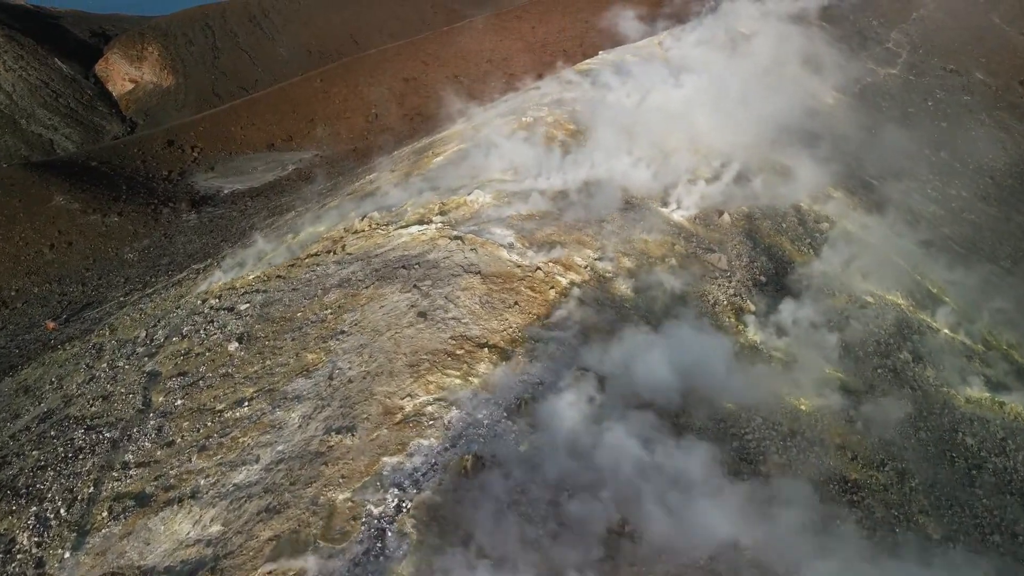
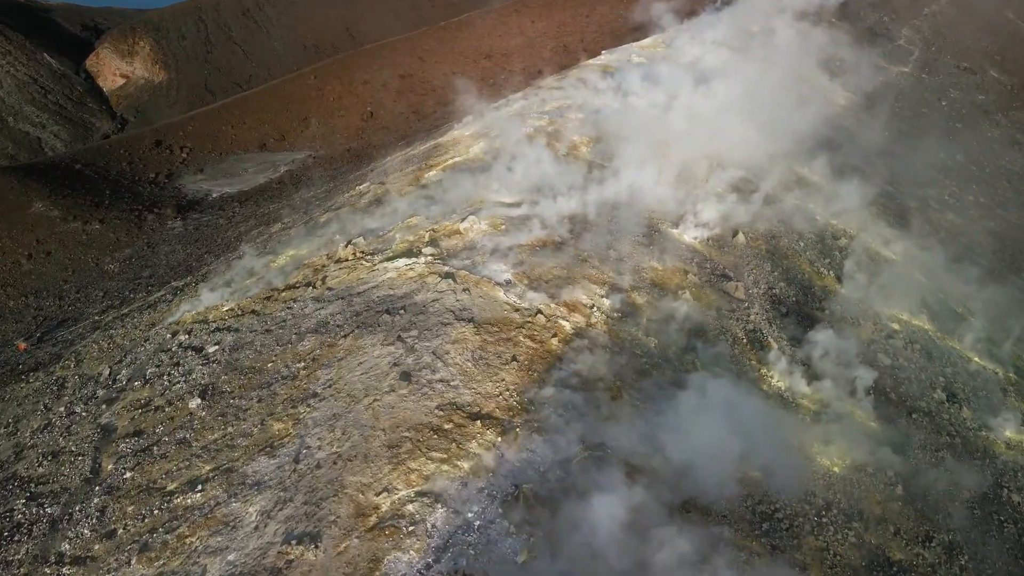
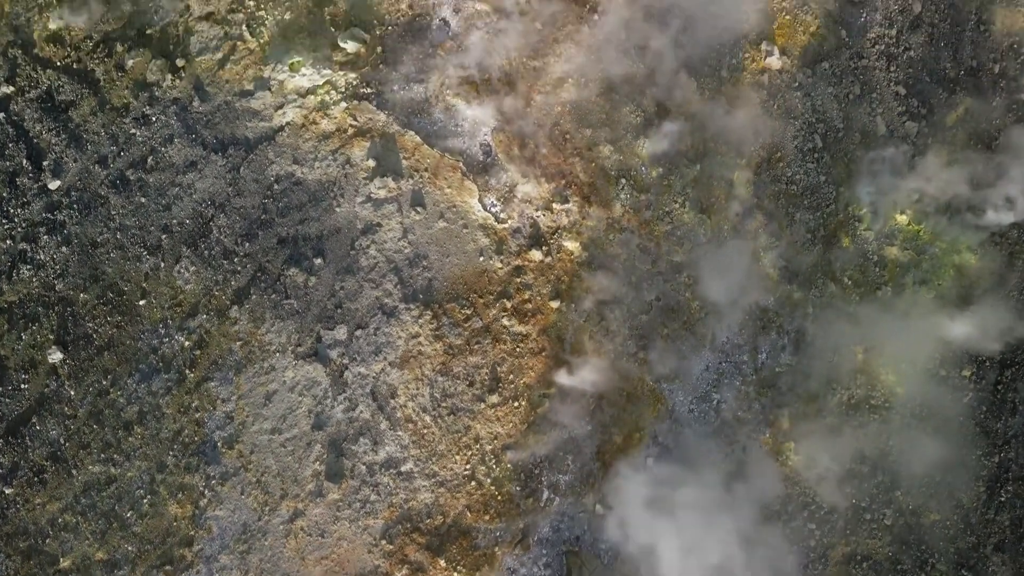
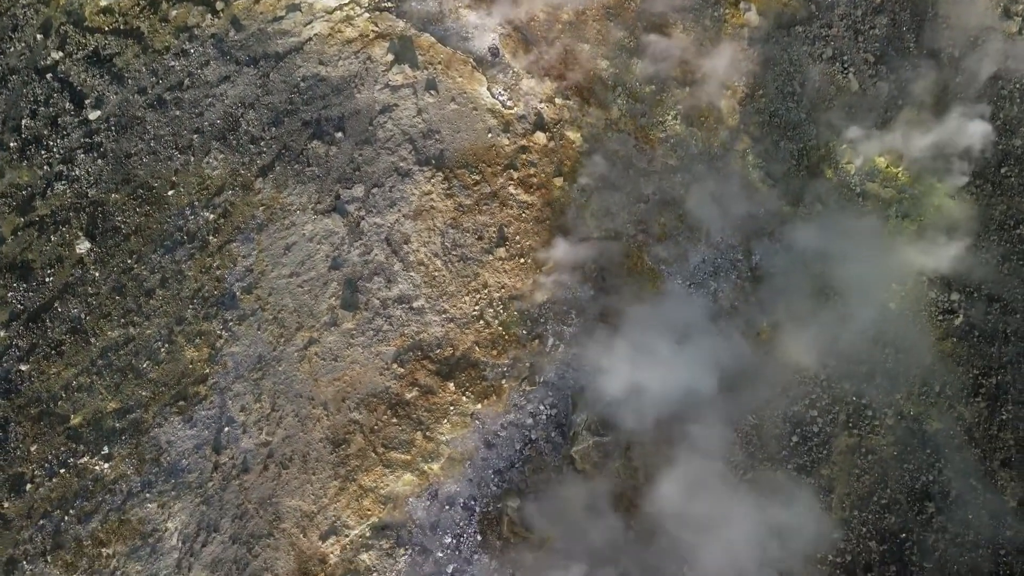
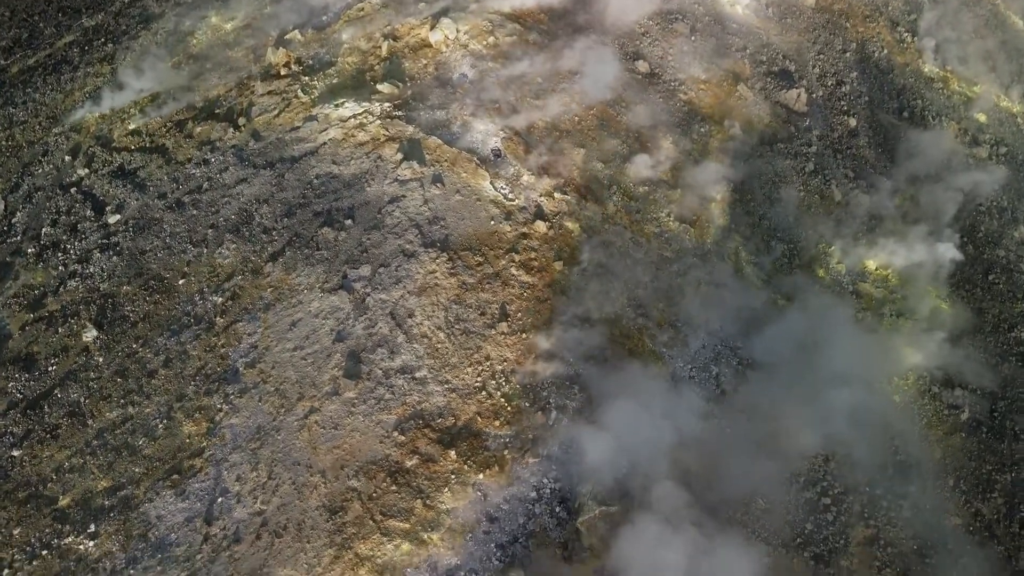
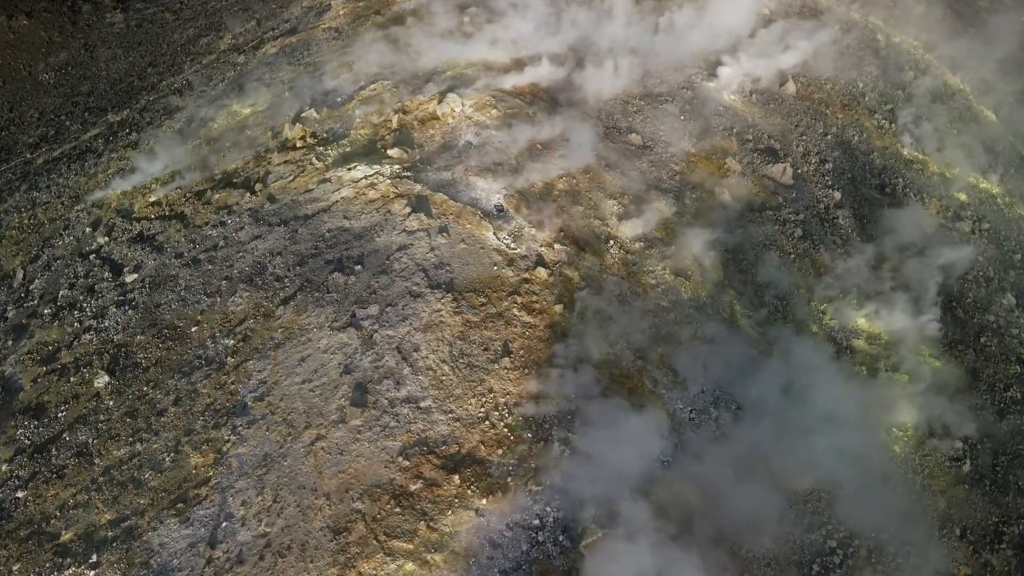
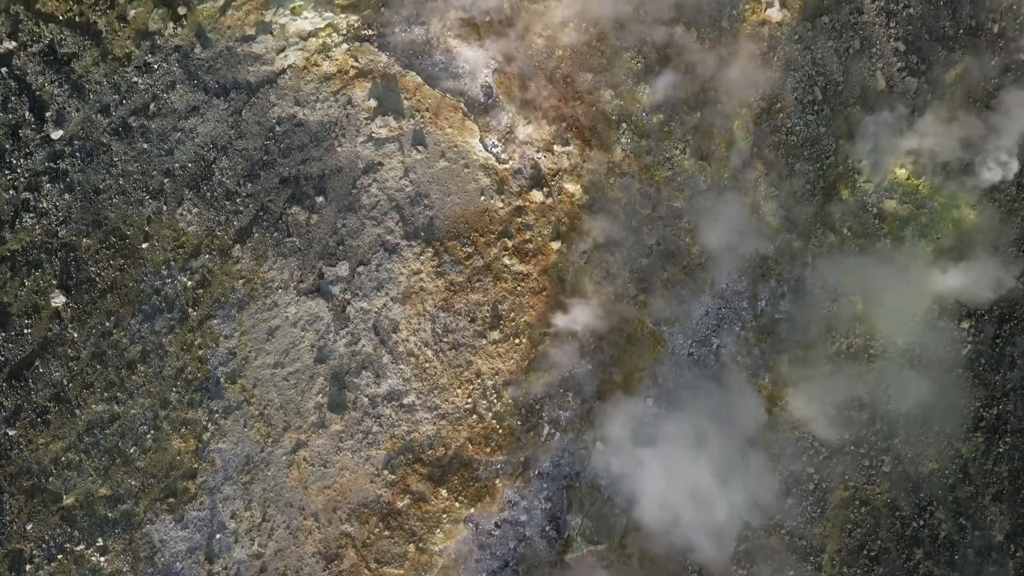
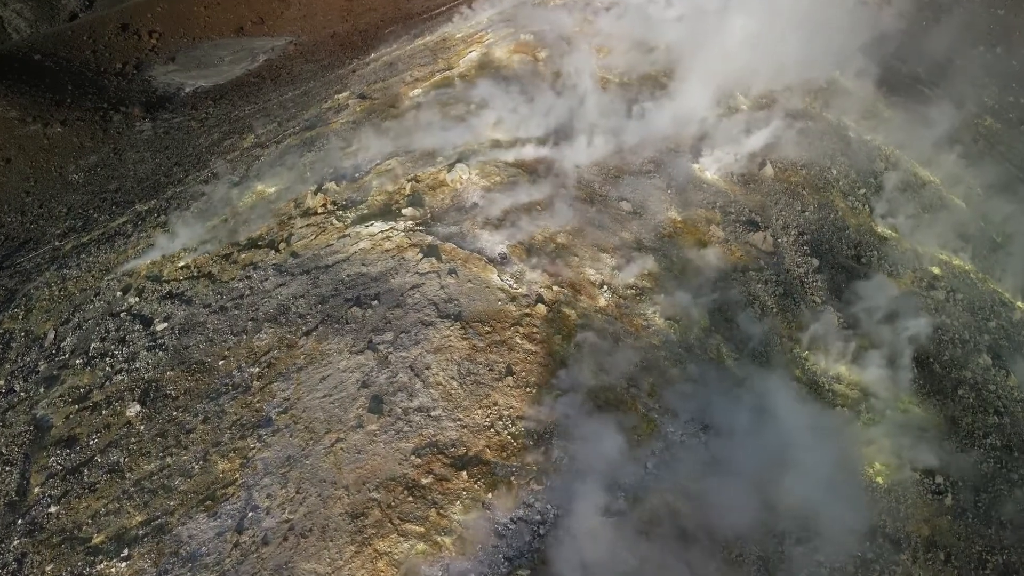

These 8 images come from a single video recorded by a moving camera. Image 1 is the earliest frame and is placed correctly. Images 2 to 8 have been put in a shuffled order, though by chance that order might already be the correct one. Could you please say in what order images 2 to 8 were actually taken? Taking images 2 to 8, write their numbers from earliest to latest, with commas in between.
2, 8, 6, 5, 4, 7, 3
